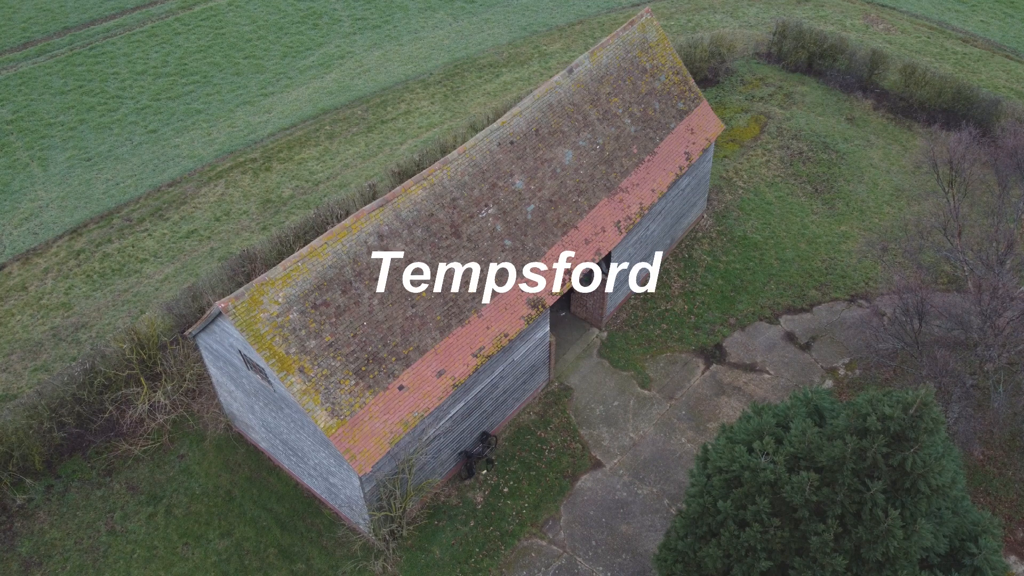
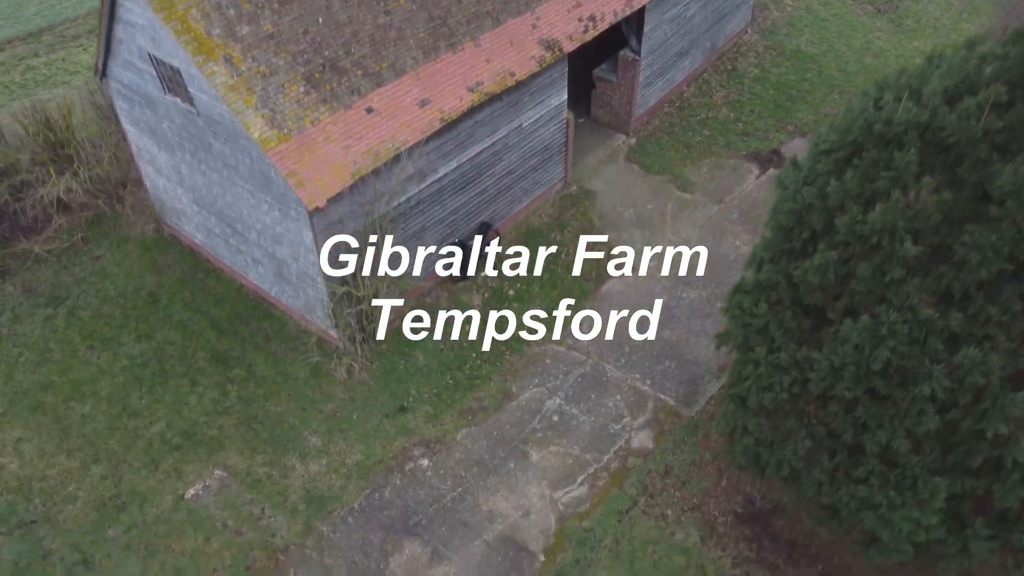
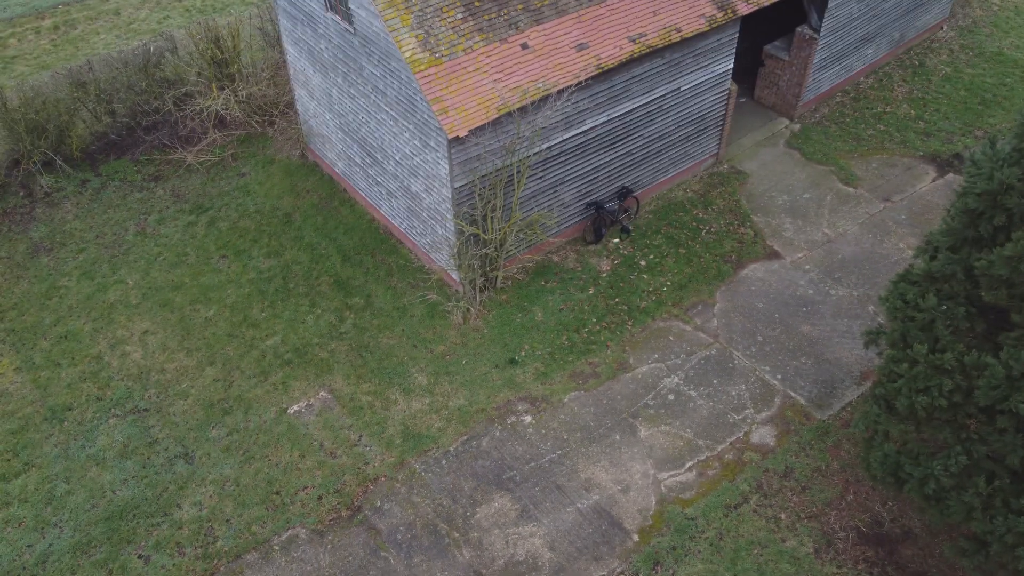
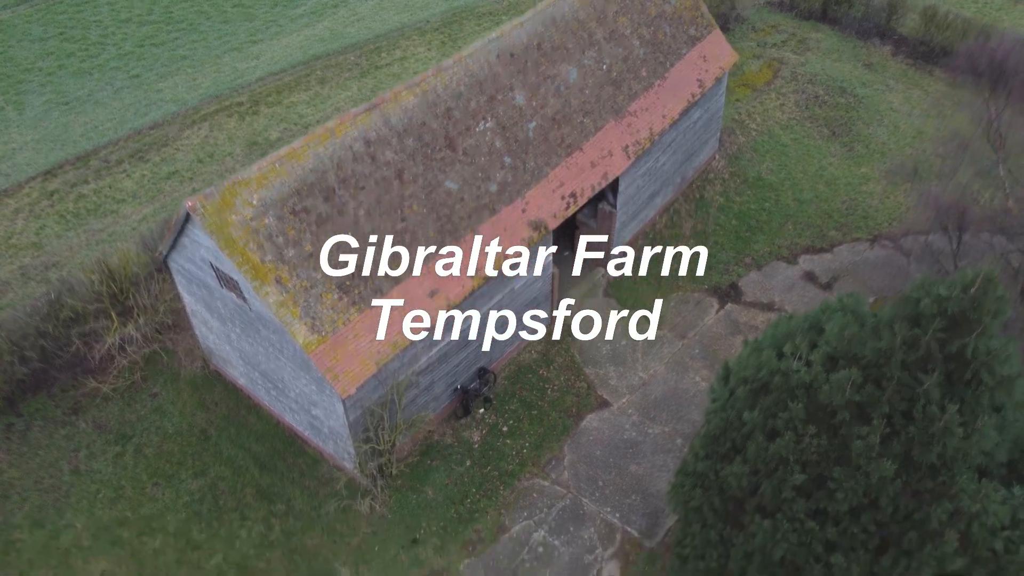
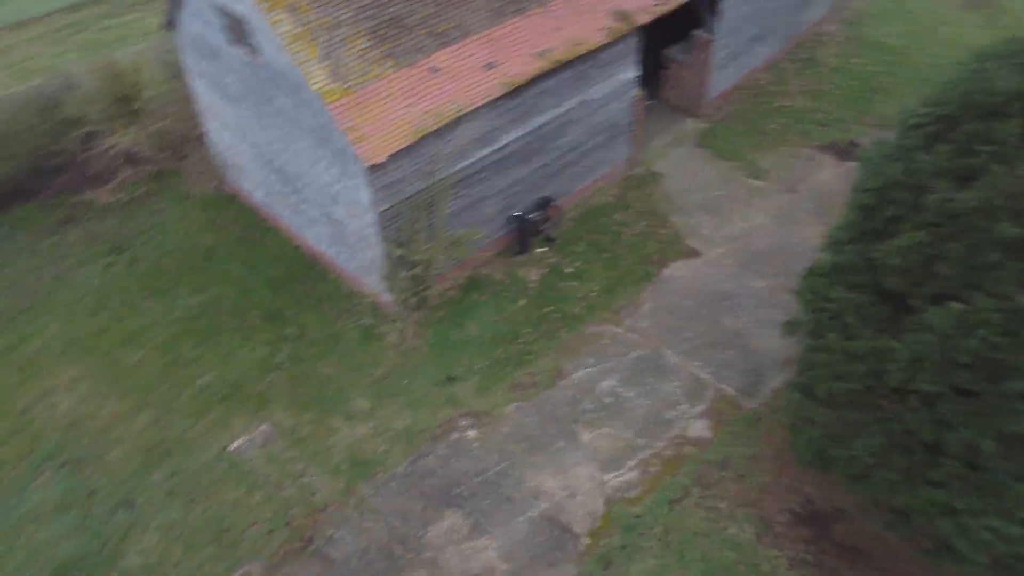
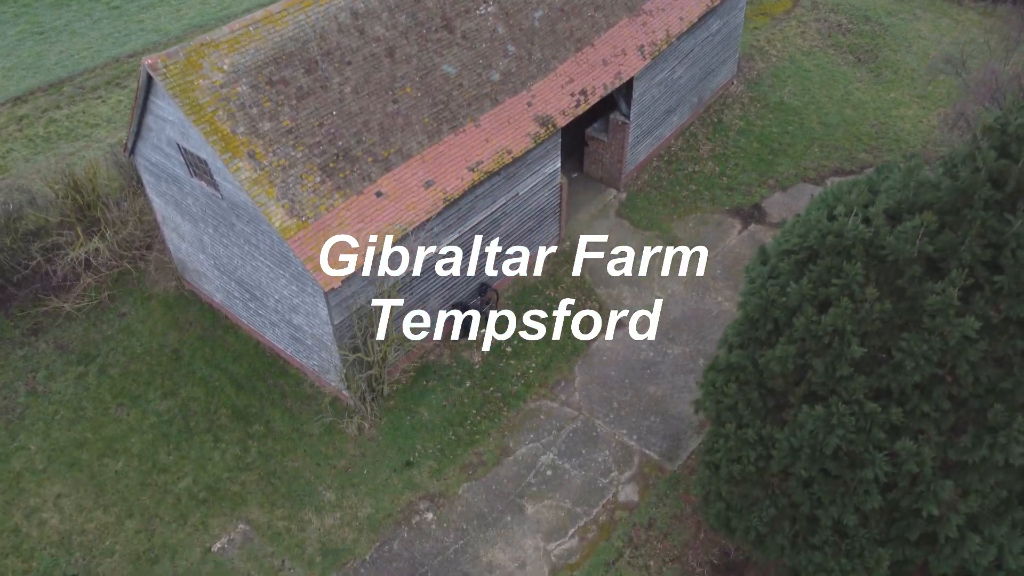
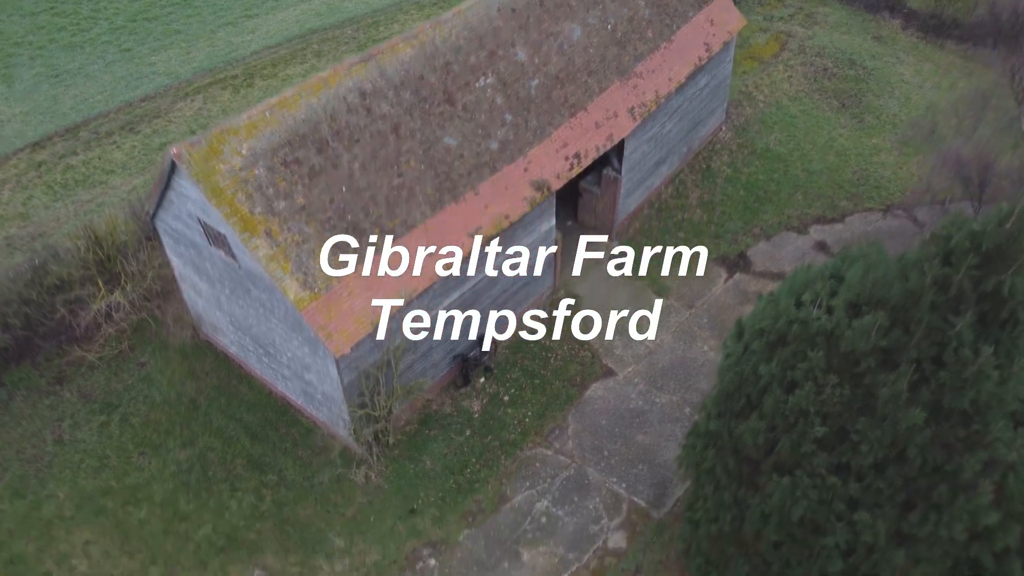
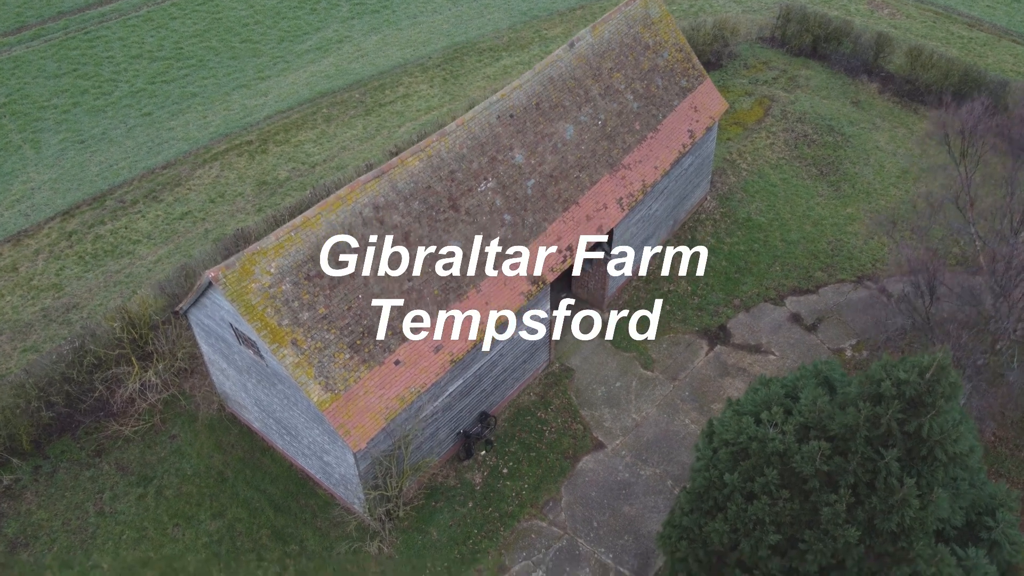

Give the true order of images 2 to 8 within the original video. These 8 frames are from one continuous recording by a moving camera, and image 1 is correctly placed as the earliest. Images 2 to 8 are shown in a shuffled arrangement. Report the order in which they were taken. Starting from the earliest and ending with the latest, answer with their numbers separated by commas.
8, 4, 7, 6, 2, 5, 3
